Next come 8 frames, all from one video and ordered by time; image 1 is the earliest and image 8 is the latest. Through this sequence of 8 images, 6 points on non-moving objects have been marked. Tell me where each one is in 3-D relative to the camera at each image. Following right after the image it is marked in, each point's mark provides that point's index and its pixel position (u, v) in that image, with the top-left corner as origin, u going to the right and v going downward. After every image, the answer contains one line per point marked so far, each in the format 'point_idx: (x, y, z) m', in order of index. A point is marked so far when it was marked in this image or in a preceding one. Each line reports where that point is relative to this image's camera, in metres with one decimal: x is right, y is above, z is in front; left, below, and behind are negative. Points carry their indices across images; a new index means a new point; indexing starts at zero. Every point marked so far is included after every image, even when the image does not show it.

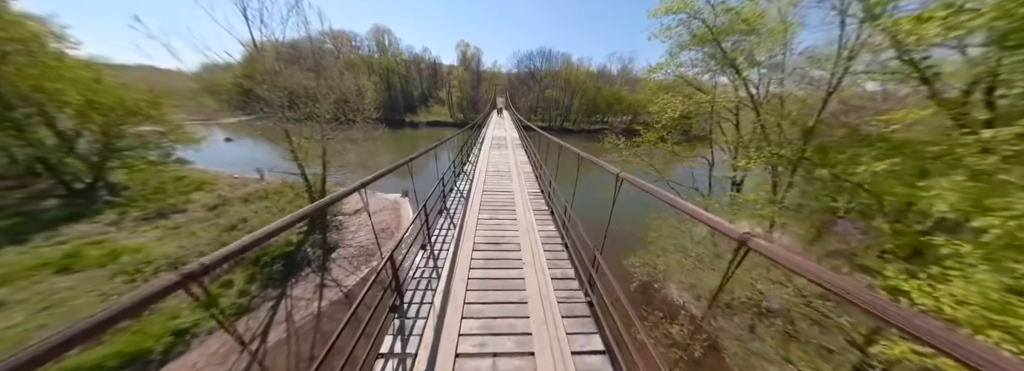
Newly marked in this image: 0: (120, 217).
0: (-12.3, -1.0, +6.6) m
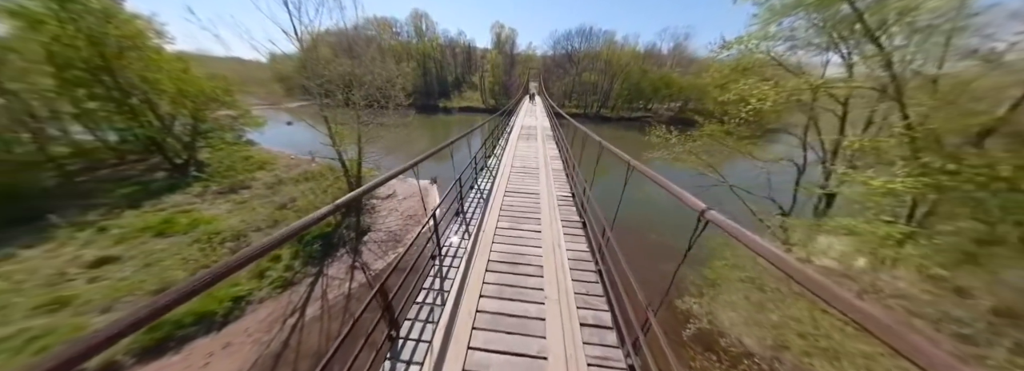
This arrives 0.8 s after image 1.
0: (-11.5, -0.2, +7.8) m
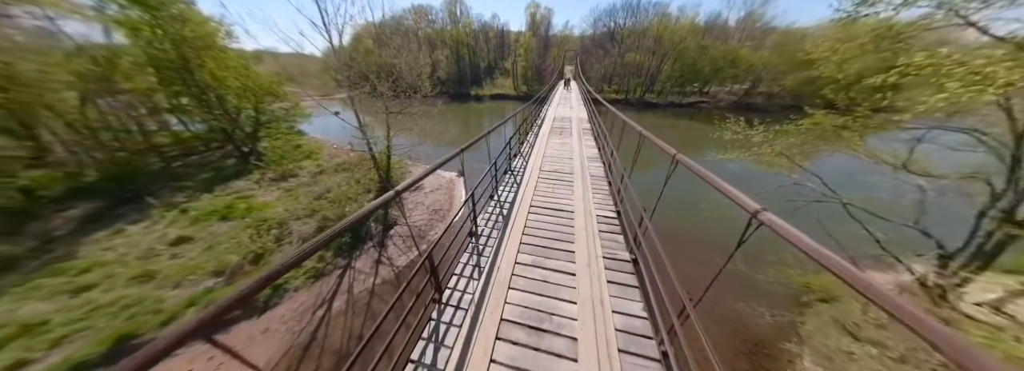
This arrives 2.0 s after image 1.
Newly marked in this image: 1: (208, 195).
0: (-10.4, +0.4, +8.7) m
1: (-10.8, -0.3, +7.4) m
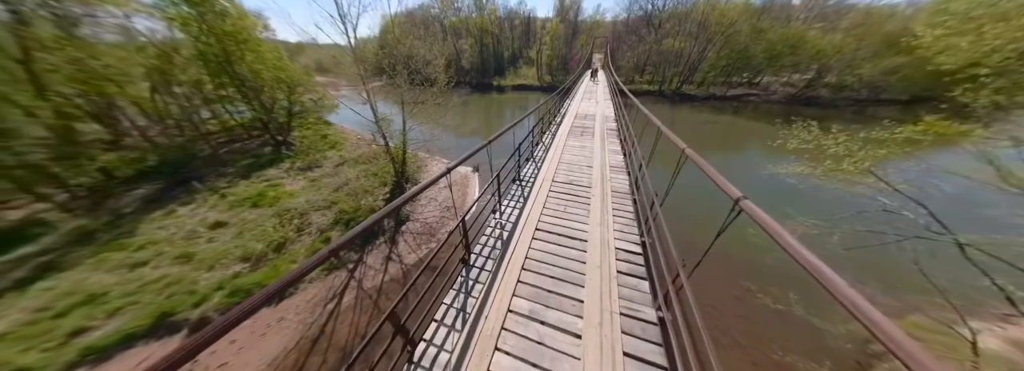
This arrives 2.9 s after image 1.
0: (-9.7, +0.9, +9.2) m
1: (-10.3, +0.2, +8.0) m
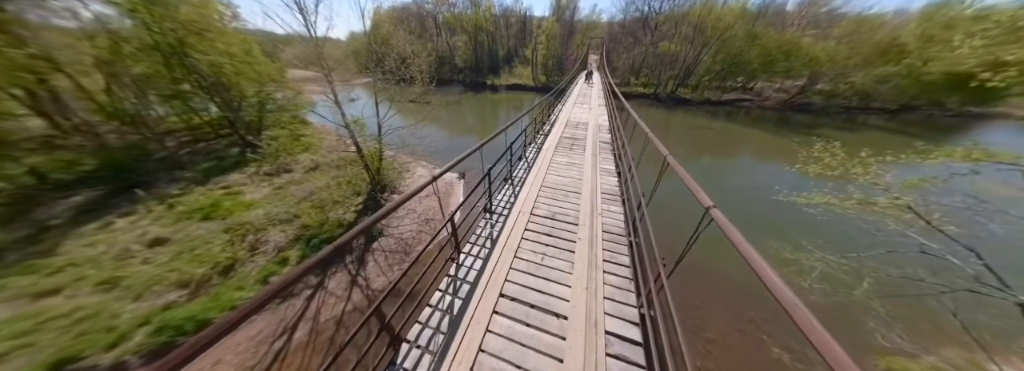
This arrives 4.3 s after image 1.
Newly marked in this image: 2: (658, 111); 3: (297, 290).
0: (-10.2, +0.6, +8.4) m
1: (-10.7, -0.1, +7.2) m
2: (+13.6, +6.9, +19.6) m
3: (-4.8, -2.3, +4.7) m
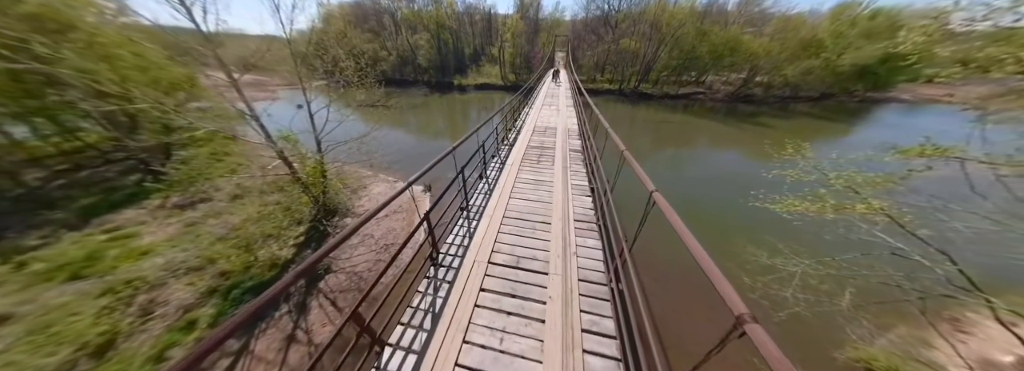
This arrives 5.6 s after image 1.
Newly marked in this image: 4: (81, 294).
0: (-11.2, -0.5, +6.7) m
1: (-11.6, -1.3, +5.5) m
2: (+10.8, +7.6, +20.2) m
3: (-5.3, -3.1, +3.7) m
4: (-8.5, -2.2, +4.1) m
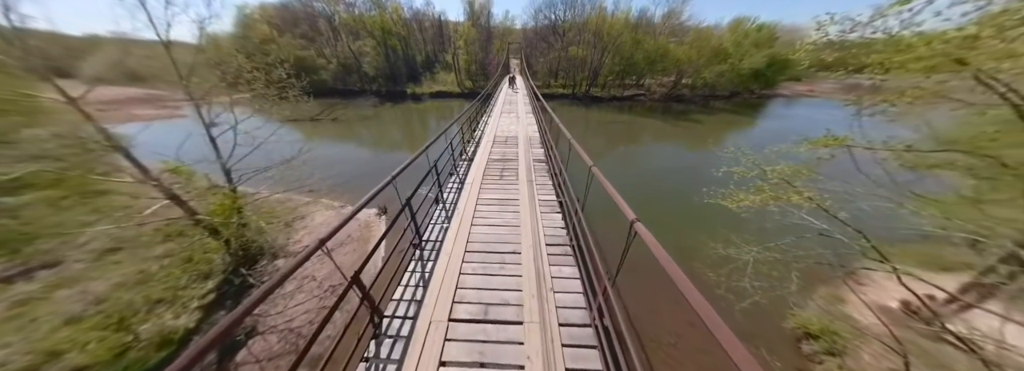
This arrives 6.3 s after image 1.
0: (-12.0, -2.0, +4.6) m
1: (-12.1, -2.8, +3.4) m
2: (+6.8, +7.8, +21.4) m
3: (-5.5, -3.9, +2.5) m
4: (-8.8, -3.3, +2.5) m
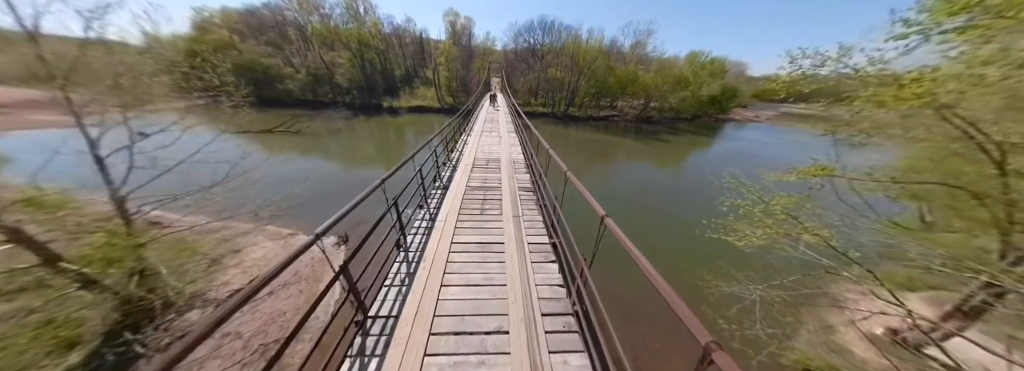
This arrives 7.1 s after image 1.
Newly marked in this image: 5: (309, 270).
0: (-12.3, -2.6, +2.9) m
1: (-12.3, -3.2, +1.6) m
2: (+4.9, +6.0, +22.0) m
3: (-5.6, -4.3, +1.2) m
4: (-8.9, -3.7, +0.9) m
5: (-5.2, -2.2, +5.4) m
